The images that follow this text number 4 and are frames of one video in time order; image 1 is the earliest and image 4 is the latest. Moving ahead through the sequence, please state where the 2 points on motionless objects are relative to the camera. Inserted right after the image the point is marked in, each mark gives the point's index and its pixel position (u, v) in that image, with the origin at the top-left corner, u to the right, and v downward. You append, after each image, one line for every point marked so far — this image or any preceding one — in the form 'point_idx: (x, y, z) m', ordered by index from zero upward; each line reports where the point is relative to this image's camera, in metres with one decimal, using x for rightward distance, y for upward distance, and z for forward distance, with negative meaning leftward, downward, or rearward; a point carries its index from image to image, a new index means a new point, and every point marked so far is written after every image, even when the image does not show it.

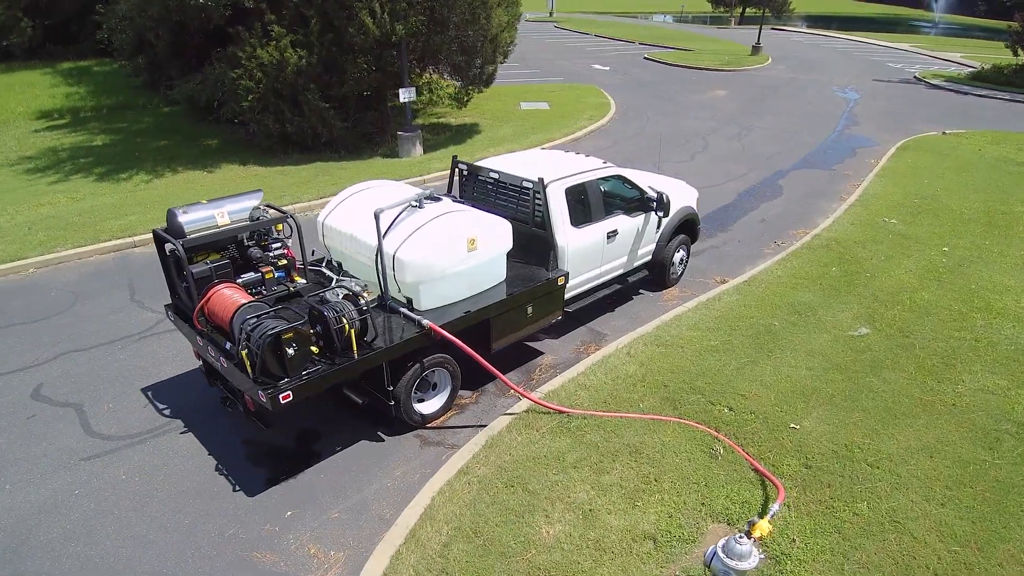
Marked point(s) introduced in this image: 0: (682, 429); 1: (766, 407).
0: (+1.3, -1.1, +5.6) m
1: (+2.1, -1.0, +5.9) m
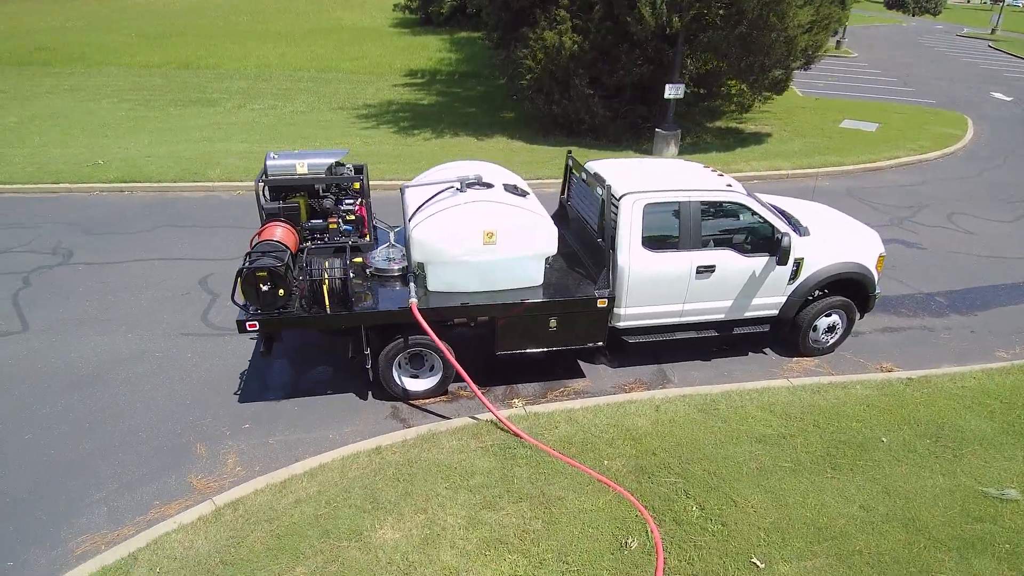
0: (+0.7, -1.4, +4.7) m
1: (+1.5, -1.5, +4.6) m
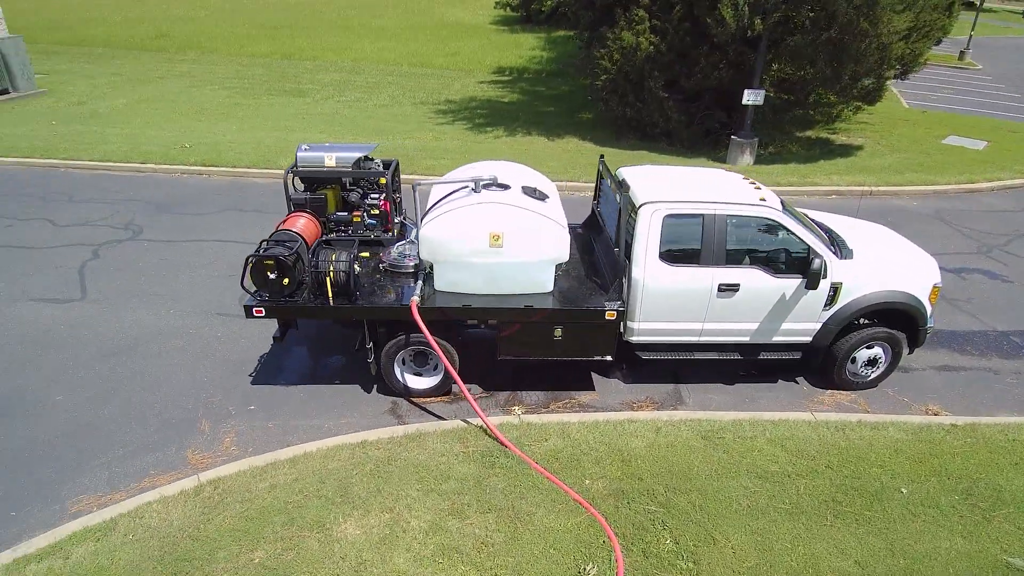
0: (+0.5, -1.5, +4.5) m
1: (+1.3, -1.7, +4.3) m
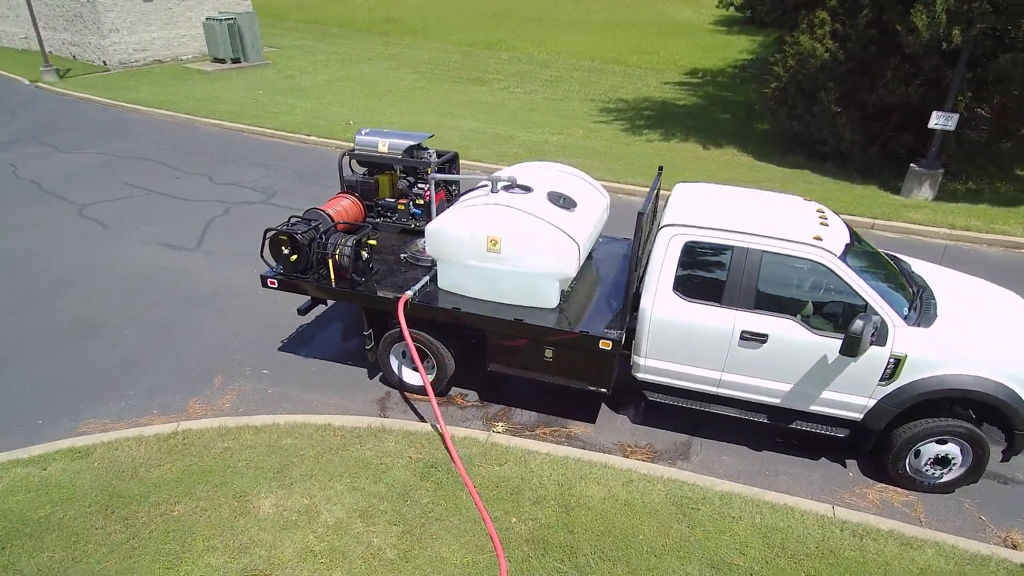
0: (-0.2, -1.6, +4.1) m
1: (+0.5, -1.9, +3.7) m
